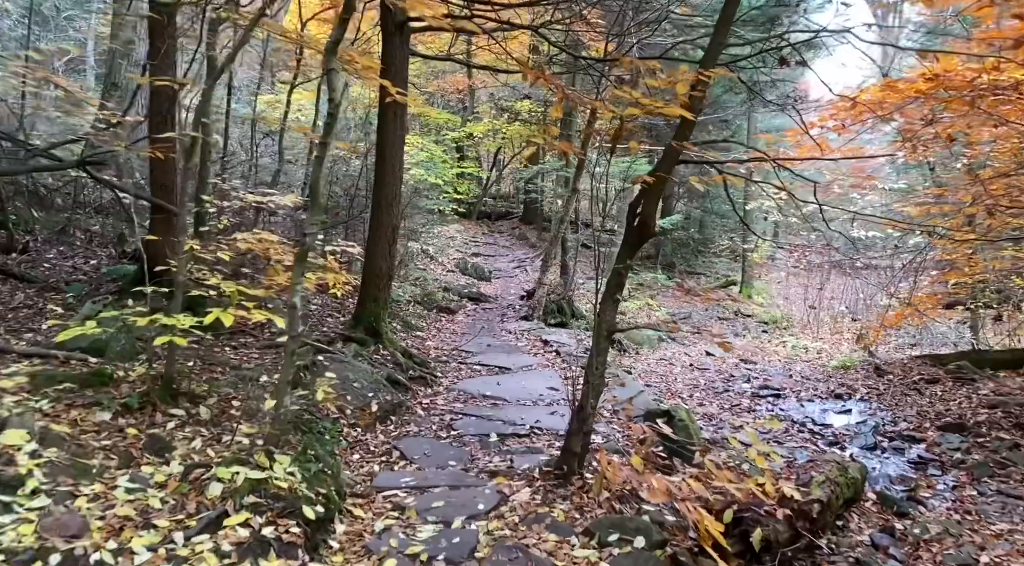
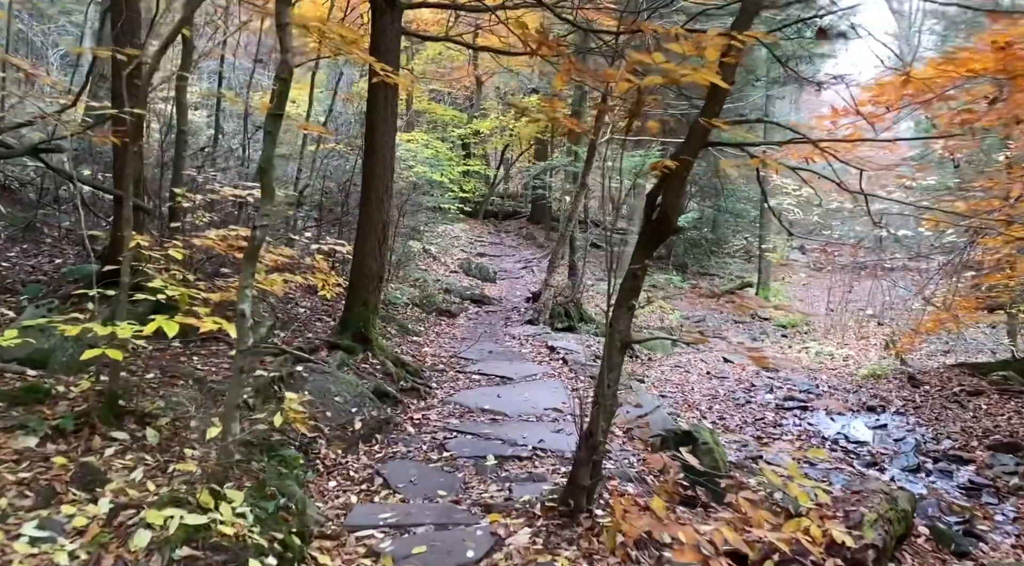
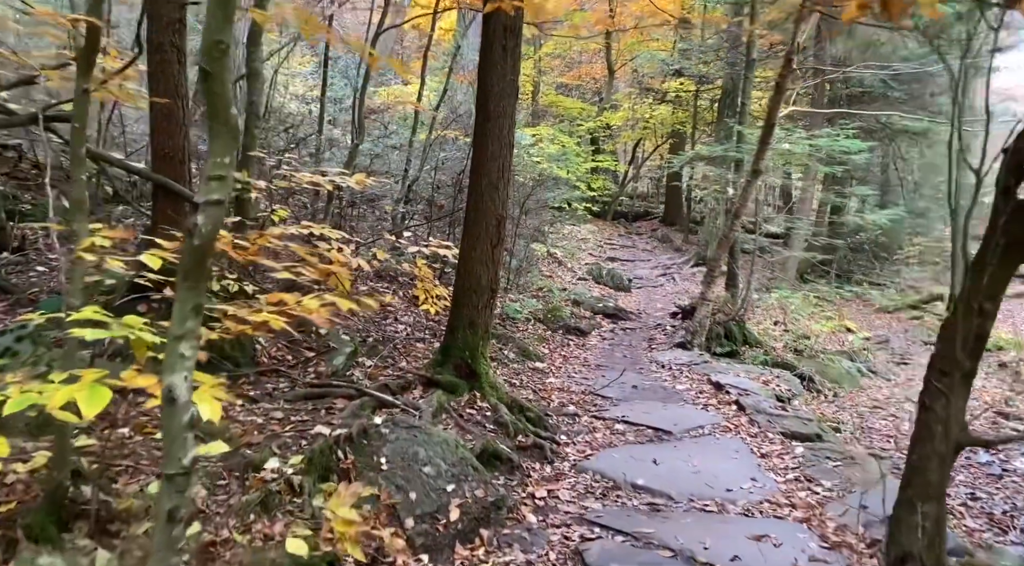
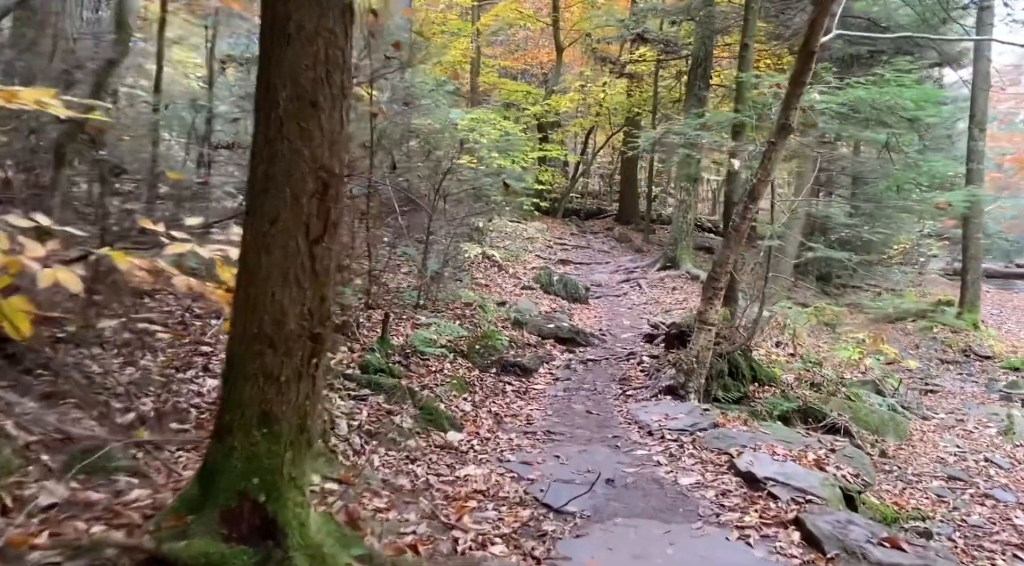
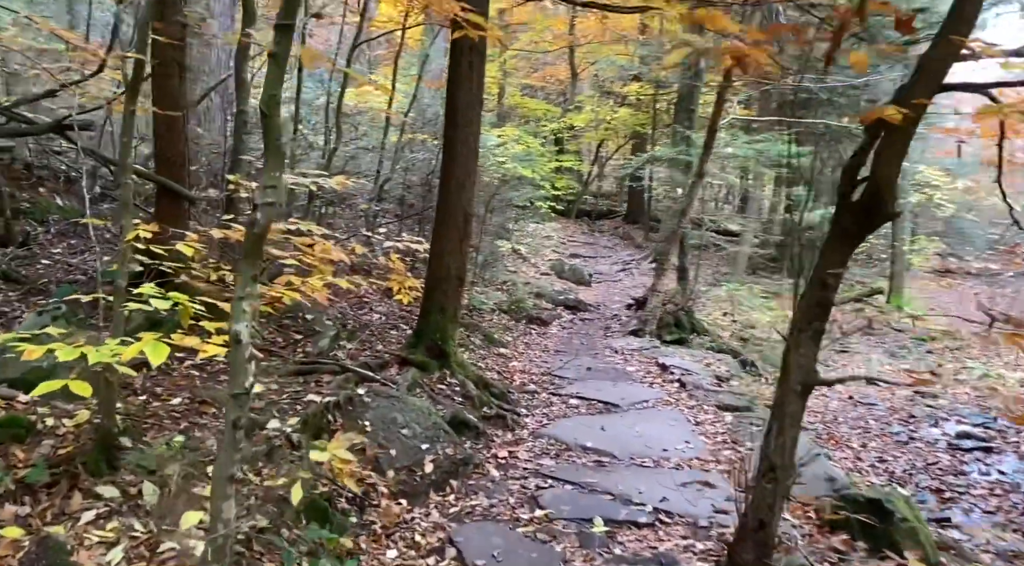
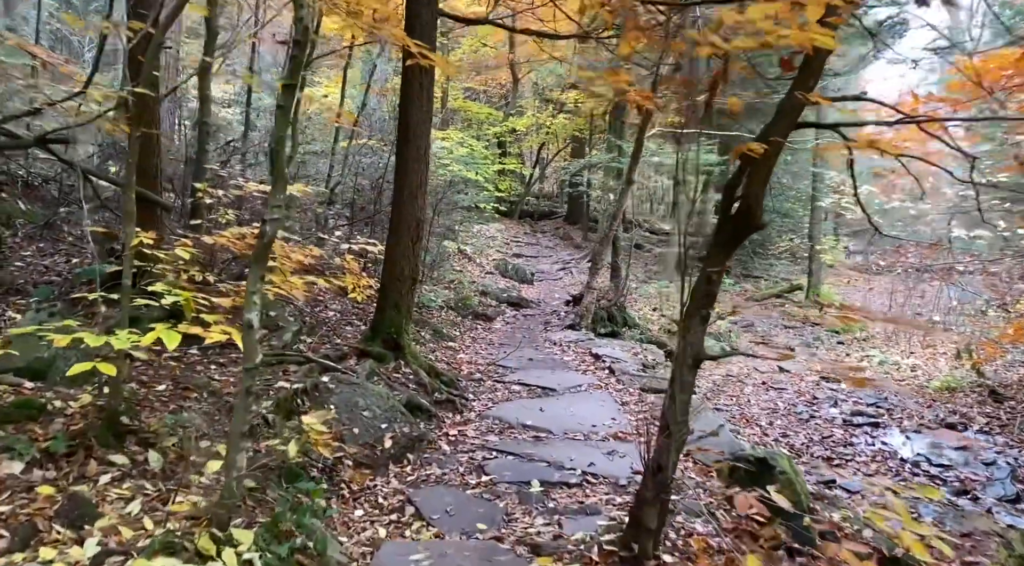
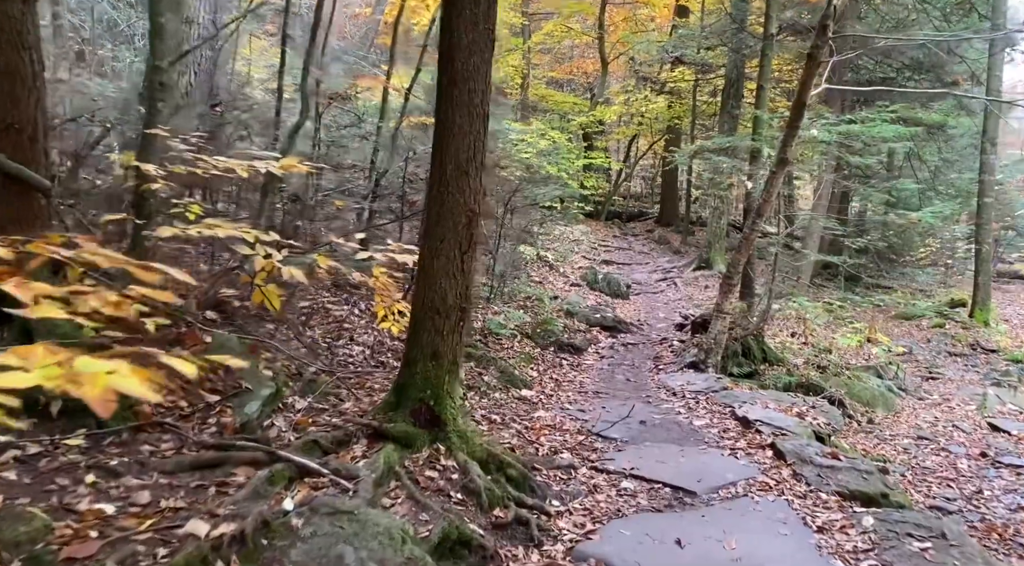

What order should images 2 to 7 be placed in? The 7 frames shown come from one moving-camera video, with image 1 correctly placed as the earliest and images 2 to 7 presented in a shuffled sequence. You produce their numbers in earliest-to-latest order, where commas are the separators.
2, 6, 5, 3, 7, 4
